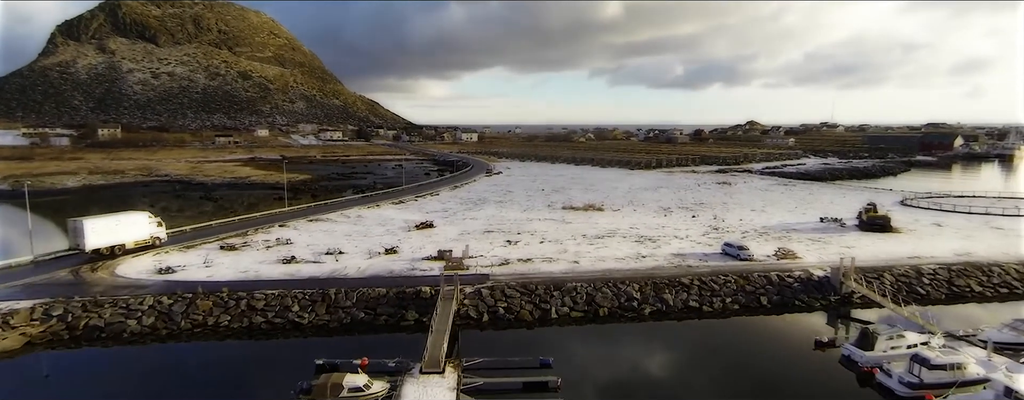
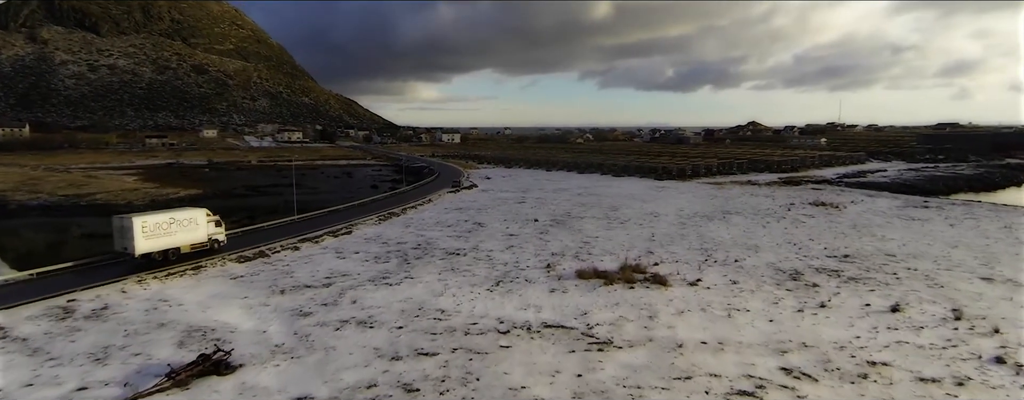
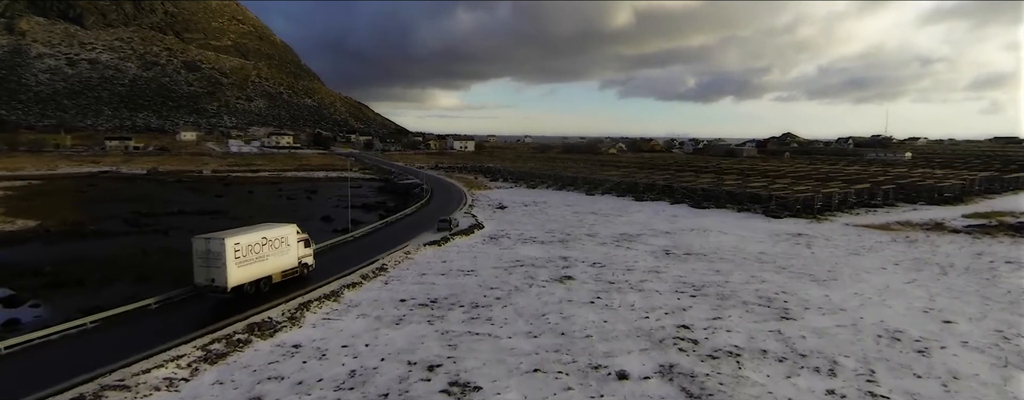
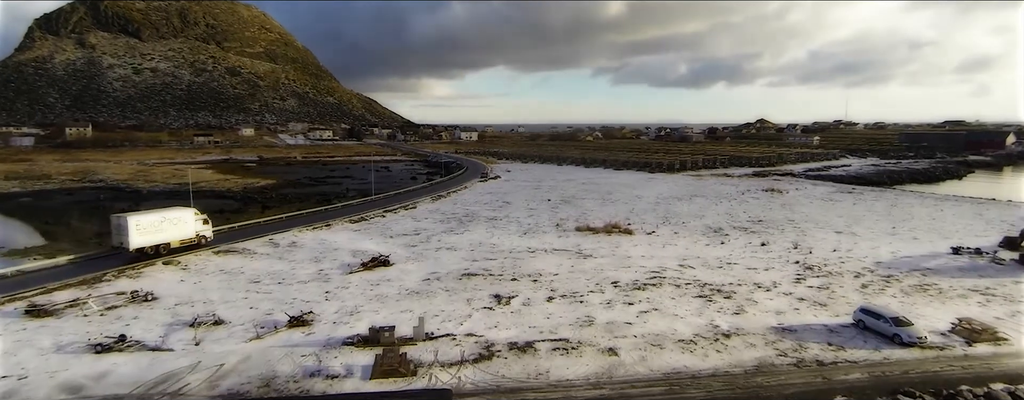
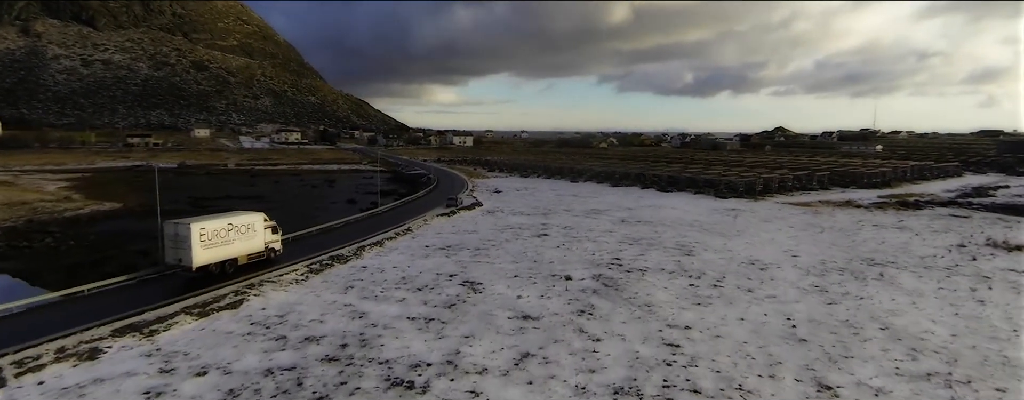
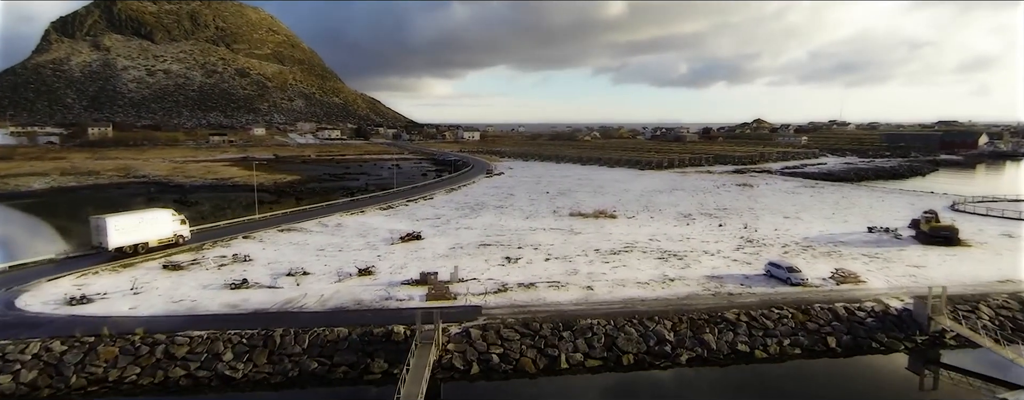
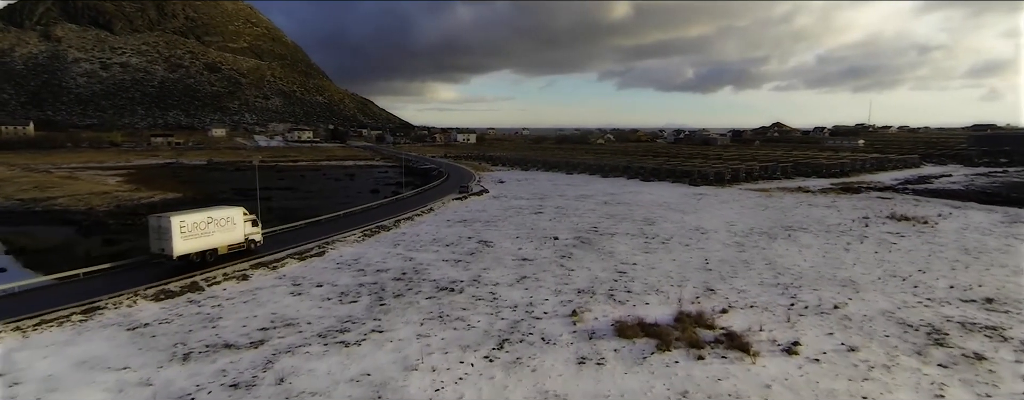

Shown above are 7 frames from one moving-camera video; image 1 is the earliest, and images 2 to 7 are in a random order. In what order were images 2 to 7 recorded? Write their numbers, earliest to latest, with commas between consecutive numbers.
6, 4, 2, 7, 5, 3
